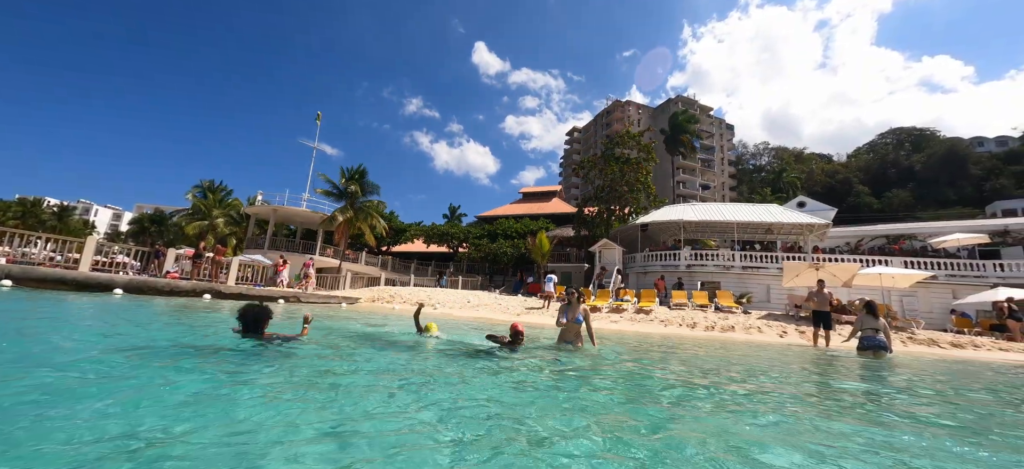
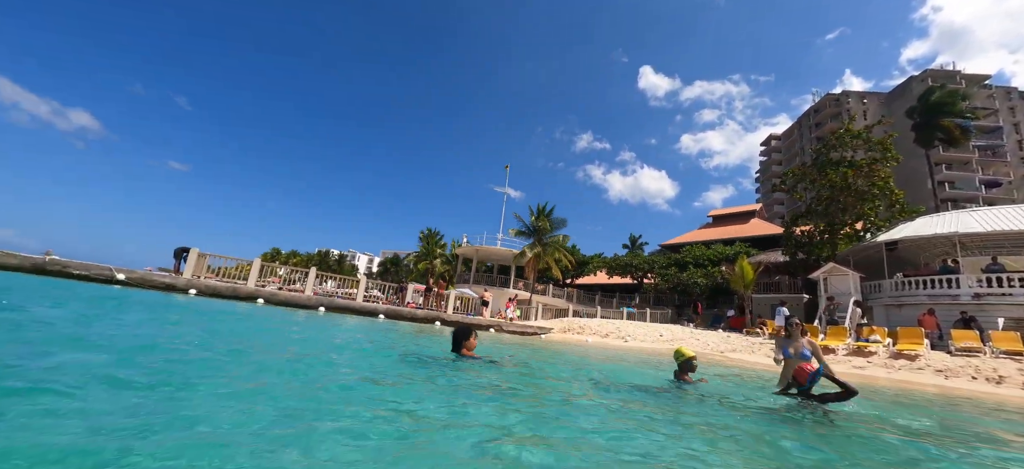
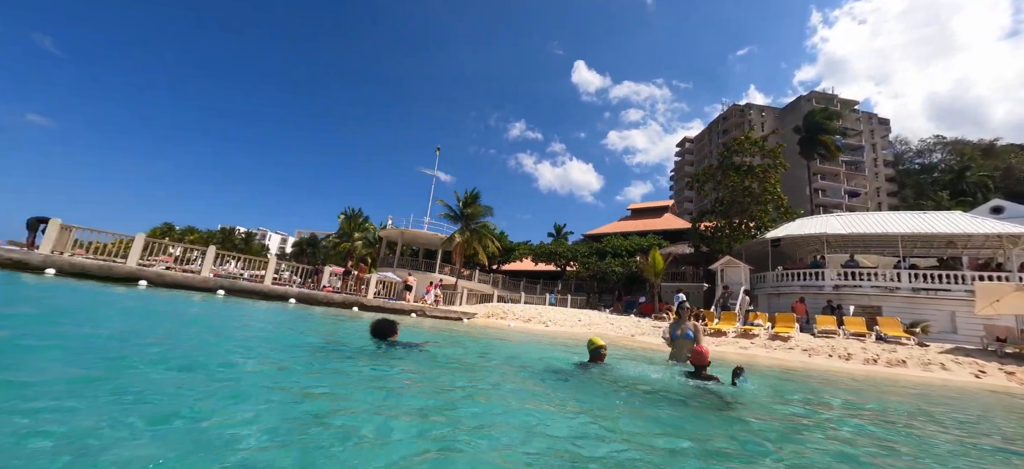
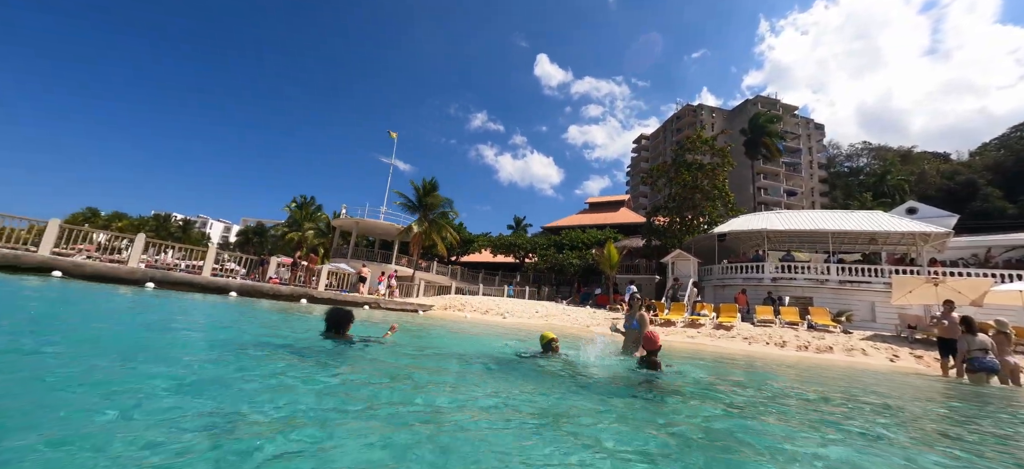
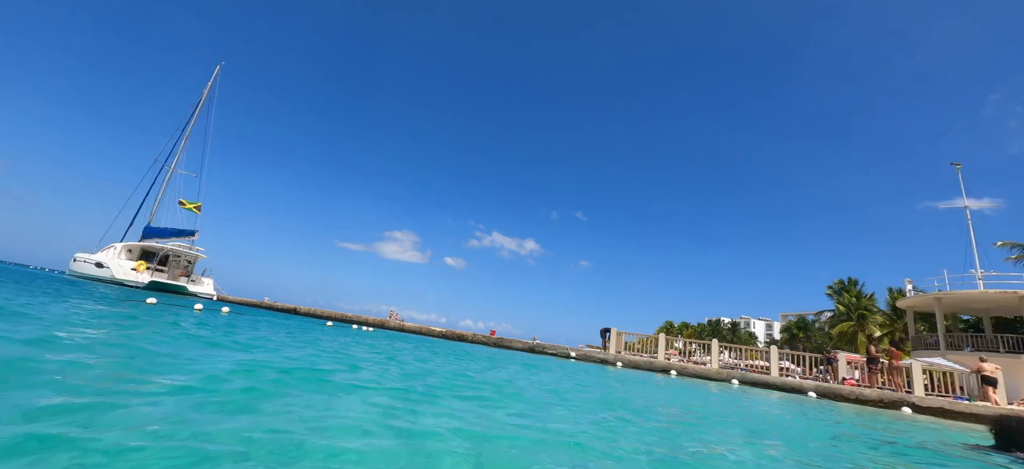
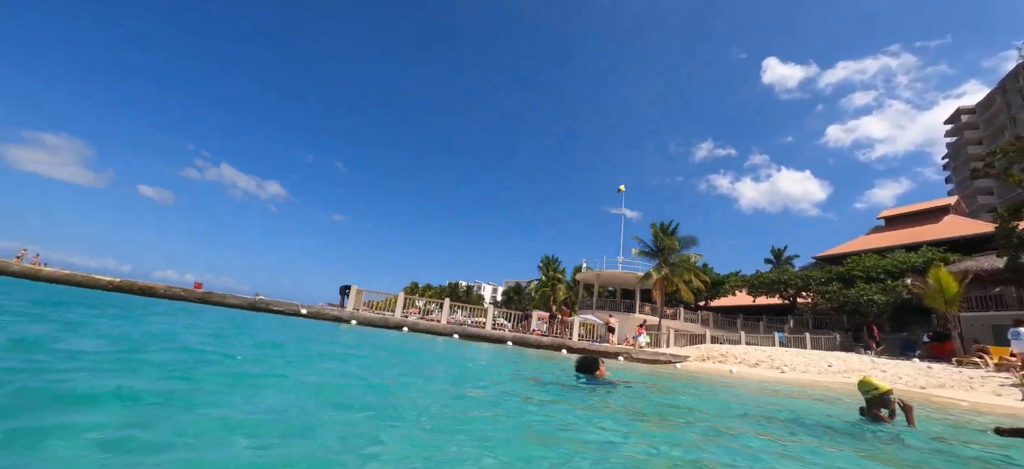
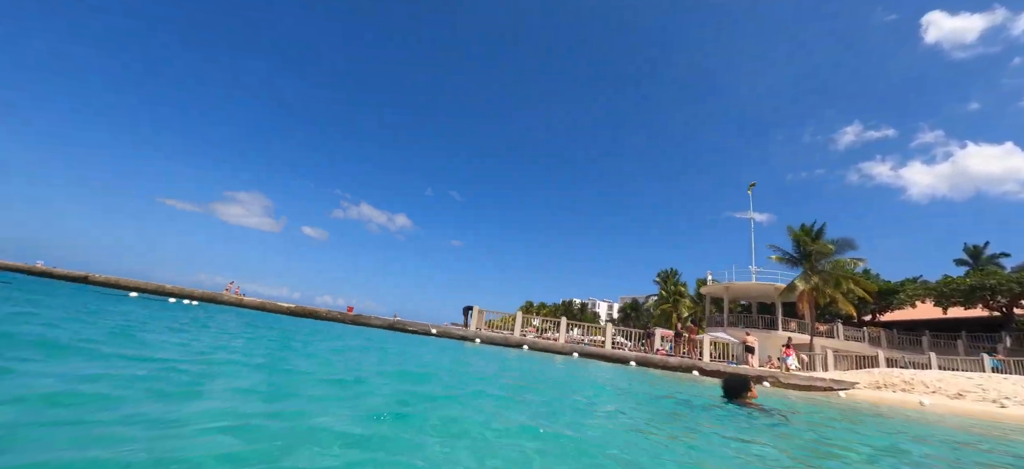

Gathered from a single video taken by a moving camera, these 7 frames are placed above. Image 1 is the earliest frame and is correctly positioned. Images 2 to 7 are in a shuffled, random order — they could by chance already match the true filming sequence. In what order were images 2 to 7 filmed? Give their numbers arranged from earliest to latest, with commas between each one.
4, 3, 2, 6, 7, 5
